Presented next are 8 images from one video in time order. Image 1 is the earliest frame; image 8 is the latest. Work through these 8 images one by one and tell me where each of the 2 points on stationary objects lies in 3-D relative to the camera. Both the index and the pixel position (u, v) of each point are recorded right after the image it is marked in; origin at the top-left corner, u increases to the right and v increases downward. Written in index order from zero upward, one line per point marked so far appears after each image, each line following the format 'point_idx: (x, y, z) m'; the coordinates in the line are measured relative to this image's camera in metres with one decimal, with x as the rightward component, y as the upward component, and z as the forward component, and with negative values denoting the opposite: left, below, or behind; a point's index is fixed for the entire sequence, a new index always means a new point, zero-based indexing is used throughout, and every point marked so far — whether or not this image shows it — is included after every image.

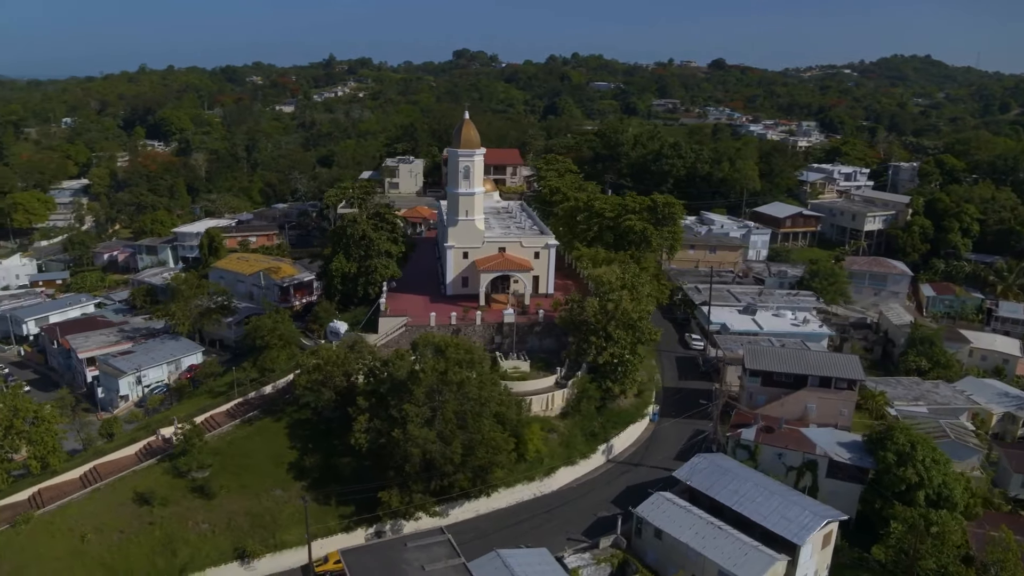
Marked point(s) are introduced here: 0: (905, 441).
0: (+9.9, -3.9, +18.9) m
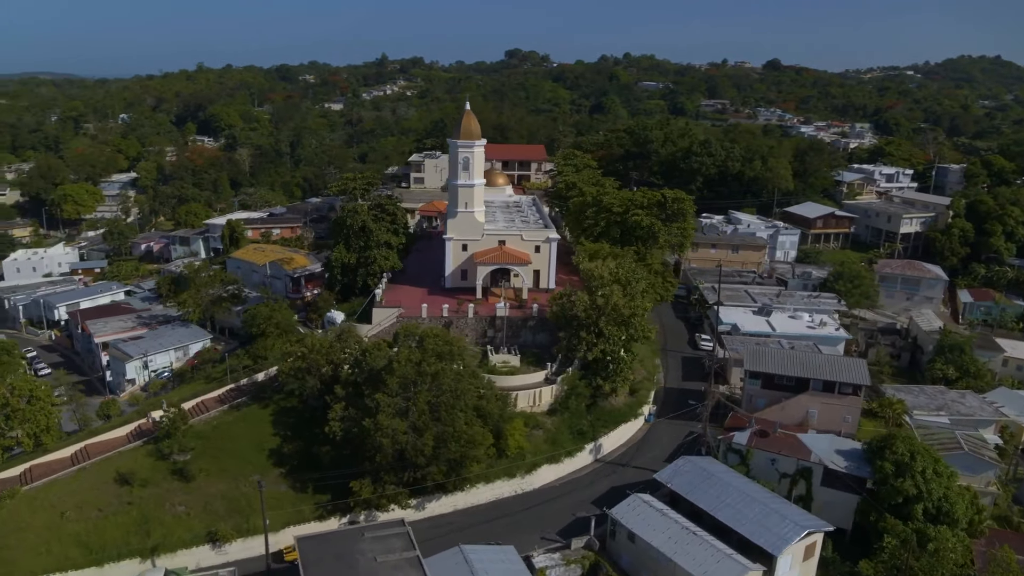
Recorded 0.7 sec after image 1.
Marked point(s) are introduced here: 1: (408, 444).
0: (+9.4, -3.9, +17.8) m
1: (-2.4, -3.6, +17.1) m
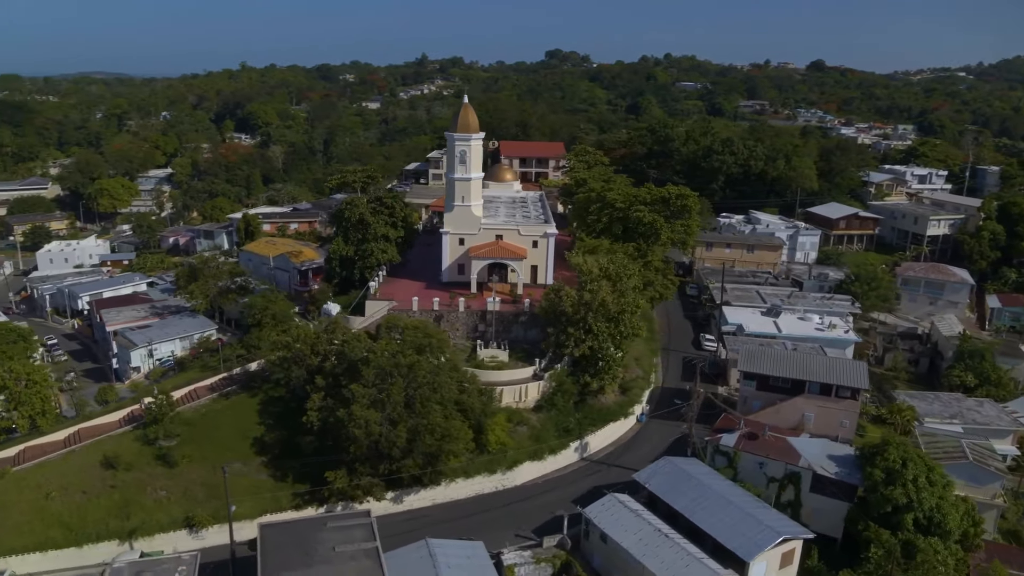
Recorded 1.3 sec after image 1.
0: (+8.8, -3.9, +17.1) m
1: (-3.0, -3.4, +17.0) m
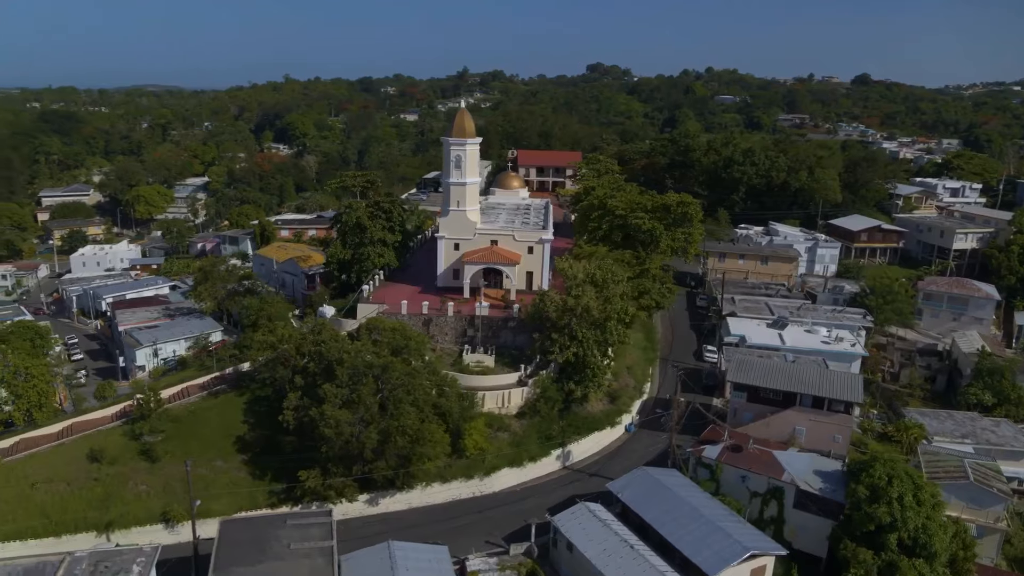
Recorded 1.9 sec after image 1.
0: (+8.1, -4.1, +16.3) m
1: (-3.7, -3.4, +17.0) m
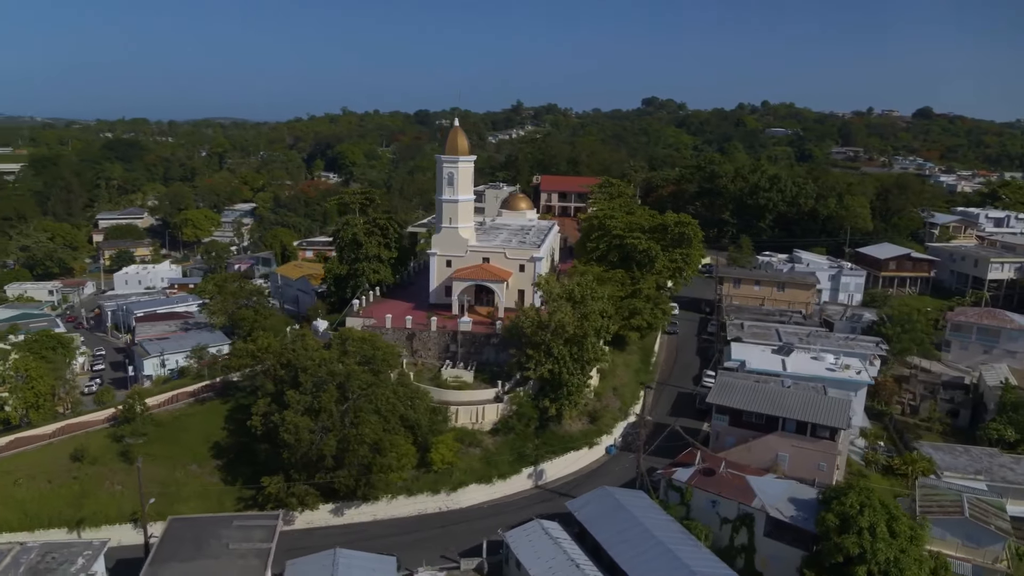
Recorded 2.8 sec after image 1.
0: (+7.1, -4.4, +15.4) m
1: (-4.6, -3.5, +17.0) m
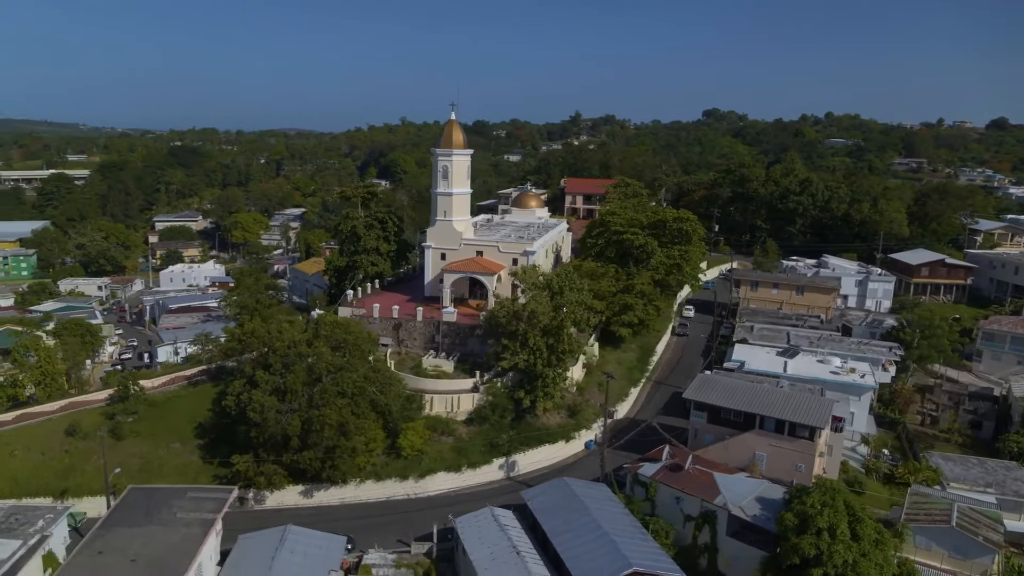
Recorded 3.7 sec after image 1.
0: (+6.0, -4.2, +14.7) m
1: (-5.5, -3.1, +17.3) m
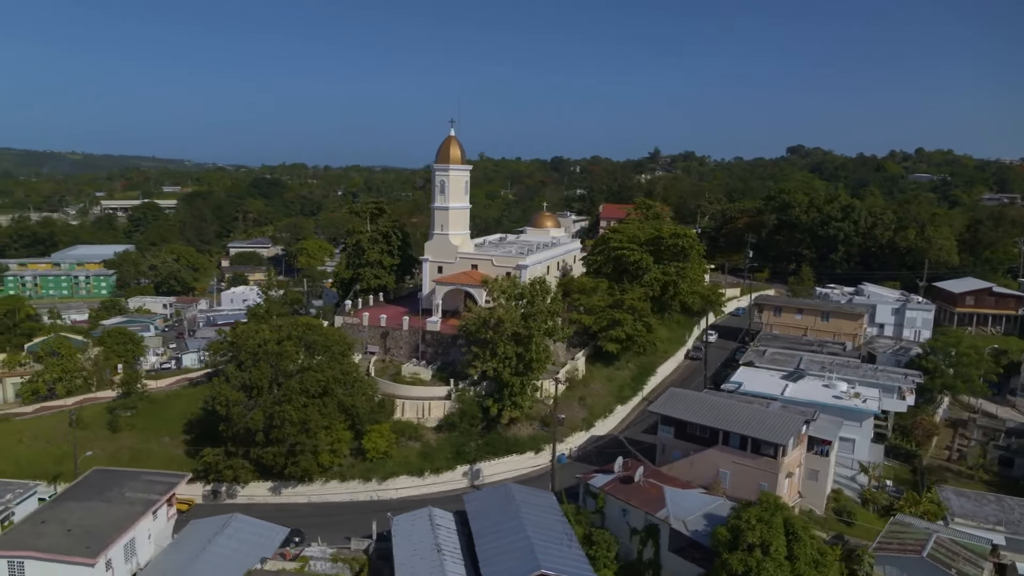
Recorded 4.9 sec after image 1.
0: (+4.5, -4.3, +14.0) m
1: (-6.5, -3.1, +17.9) m
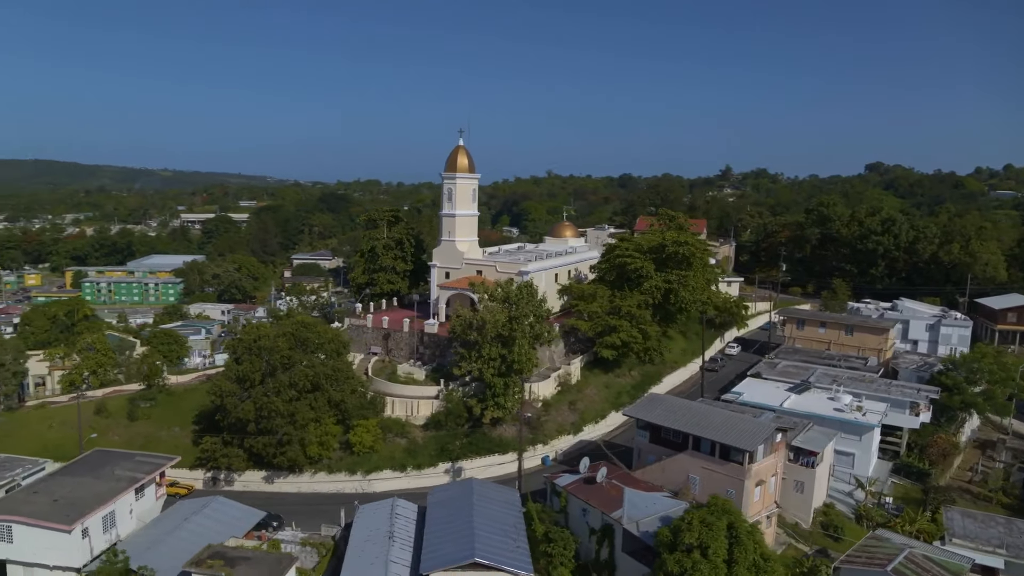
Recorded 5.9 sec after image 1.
0: (+3.5, -4.3, +13.9) m
1: (-7.1, -3.0, +19.0) m
